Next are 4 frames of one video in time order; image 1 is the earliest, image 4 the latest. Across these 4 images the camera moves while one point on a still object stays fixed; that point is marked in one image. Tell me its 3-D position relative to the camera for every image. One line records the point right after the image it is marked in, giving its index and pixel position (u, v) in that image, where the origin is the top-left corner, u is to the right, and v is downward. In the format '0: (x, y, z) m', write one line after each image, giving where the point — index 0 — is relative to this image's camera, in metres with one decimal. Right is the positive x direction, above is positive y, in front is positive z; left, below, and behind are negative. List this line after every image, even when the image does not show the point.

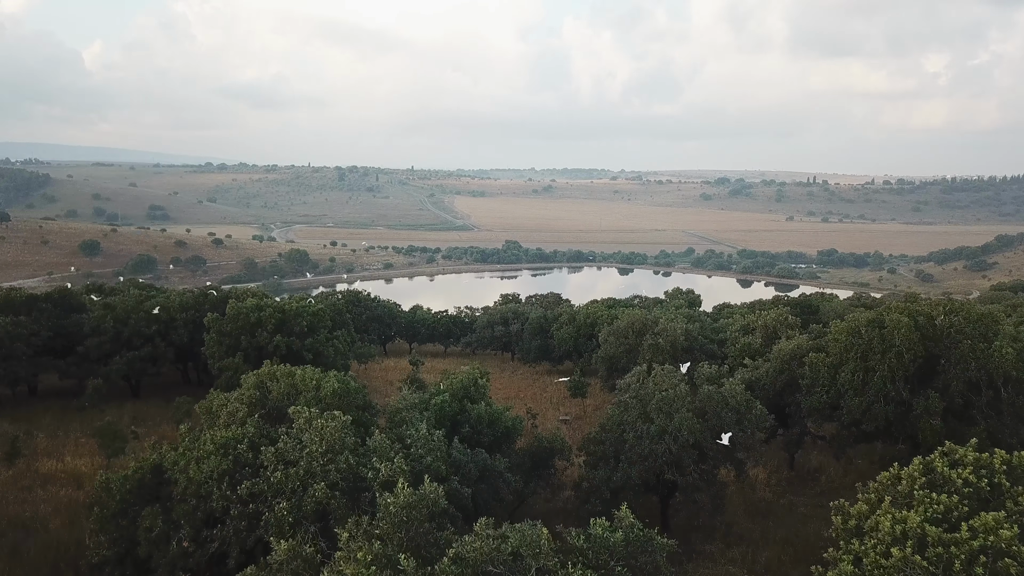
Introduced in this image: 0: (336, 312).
0: (-3.3, -0.5, +15.9) m
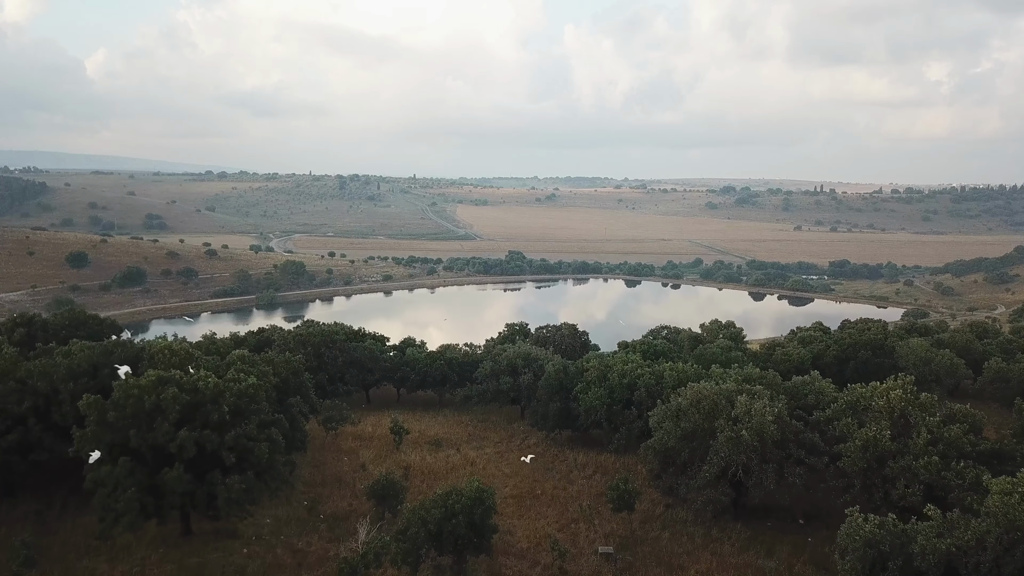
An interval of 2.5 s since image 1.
0: (-3.1, -1.2, +12.1) m
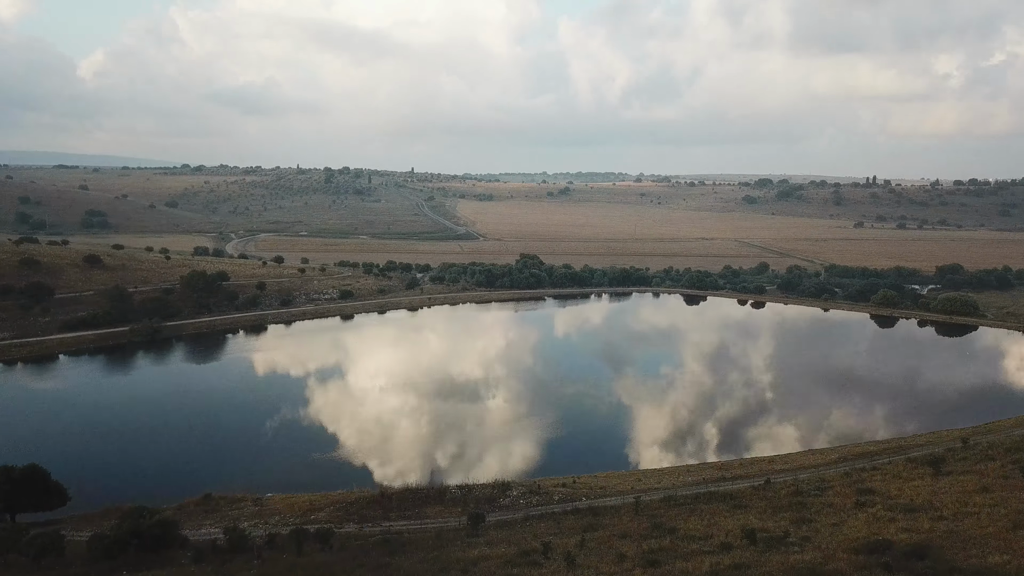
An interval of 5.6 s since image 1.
0: (-2.9, -1.9, +5.2) m
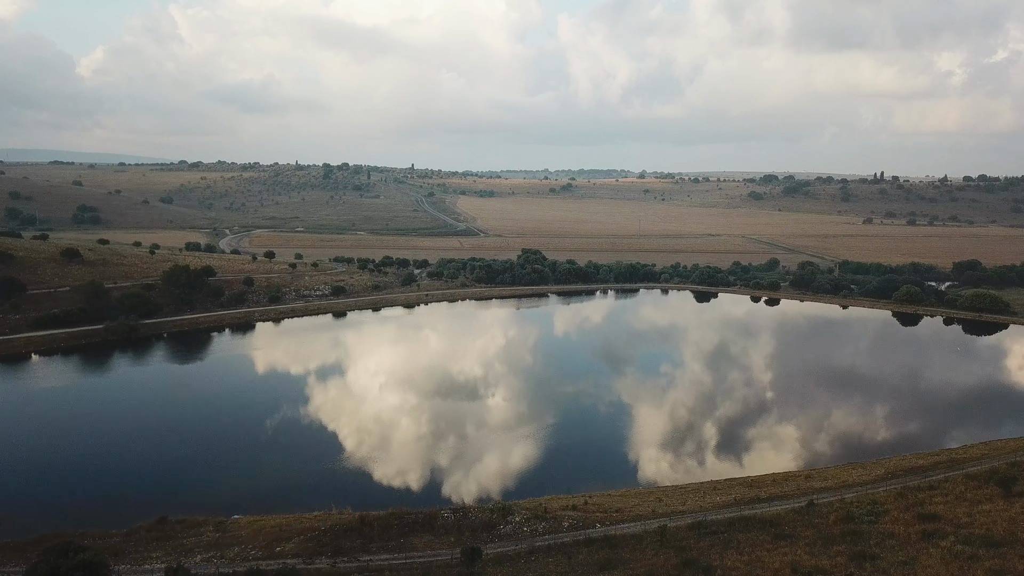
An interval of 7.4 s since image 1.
0: (-2.8, -1.5, -0.7) m
